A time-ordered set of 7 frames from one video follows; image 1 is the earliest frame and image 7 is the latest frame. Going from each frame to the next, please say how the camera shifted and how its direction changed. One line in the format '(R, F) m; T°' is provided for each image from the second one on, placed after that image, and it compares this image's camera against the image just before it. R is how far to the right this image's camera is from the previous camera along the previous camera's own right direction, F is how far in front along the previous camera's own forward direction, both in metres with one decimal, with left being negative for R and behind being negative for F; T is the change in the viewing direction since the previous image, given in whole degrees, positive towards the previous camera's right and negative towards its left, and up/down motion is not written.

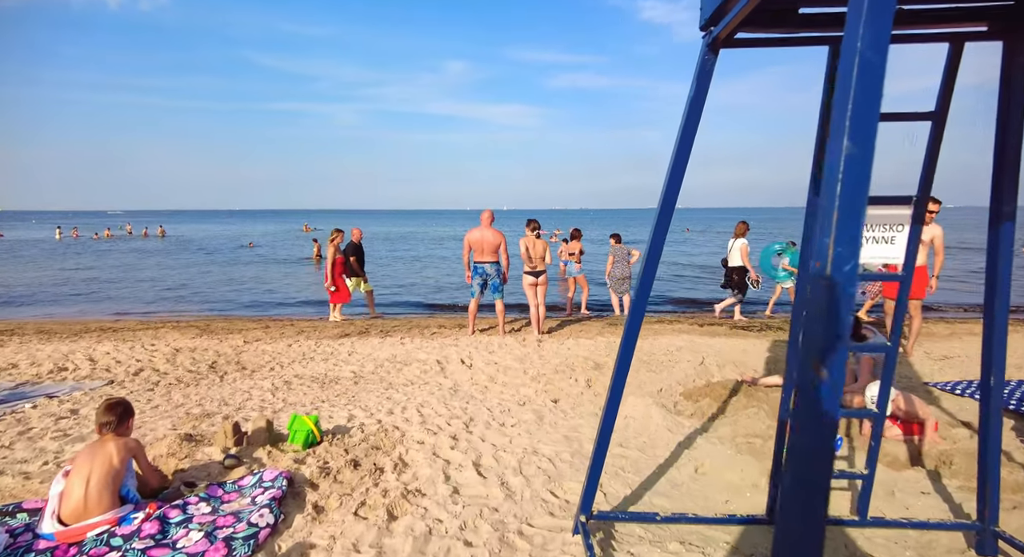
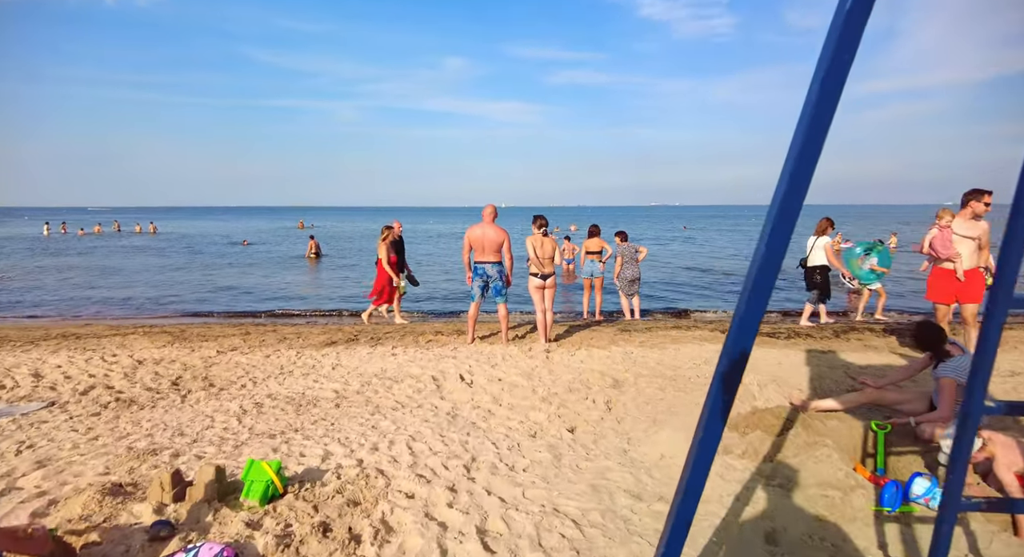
(-0.1, +0.9) m; 0°
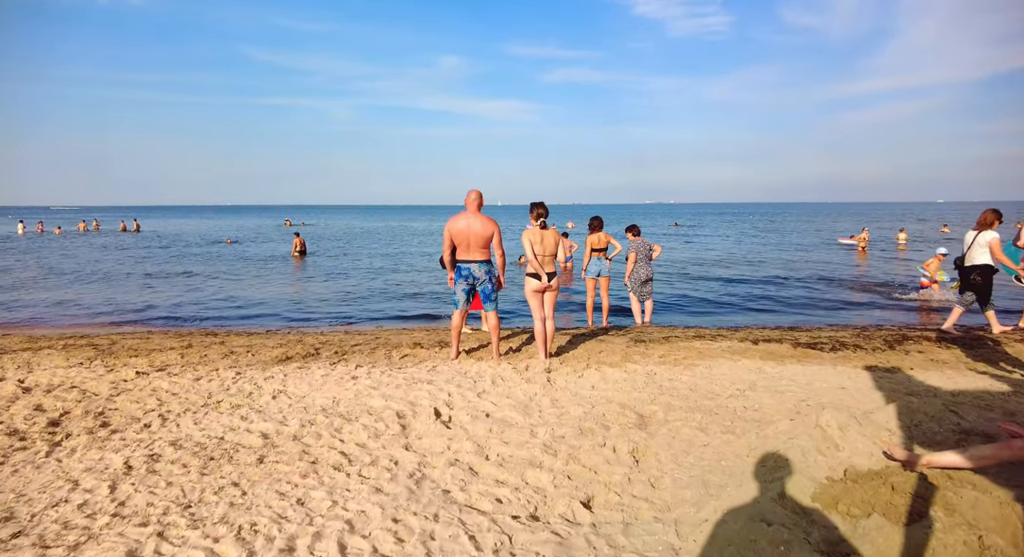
(0.0, +1.5) m; 0°
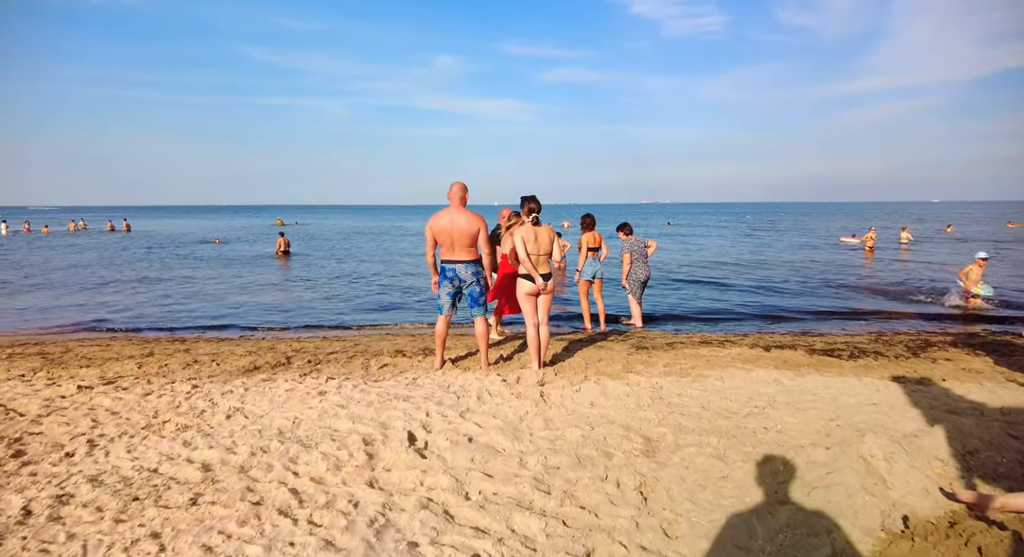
(+0.1, +0.7) m; 0°
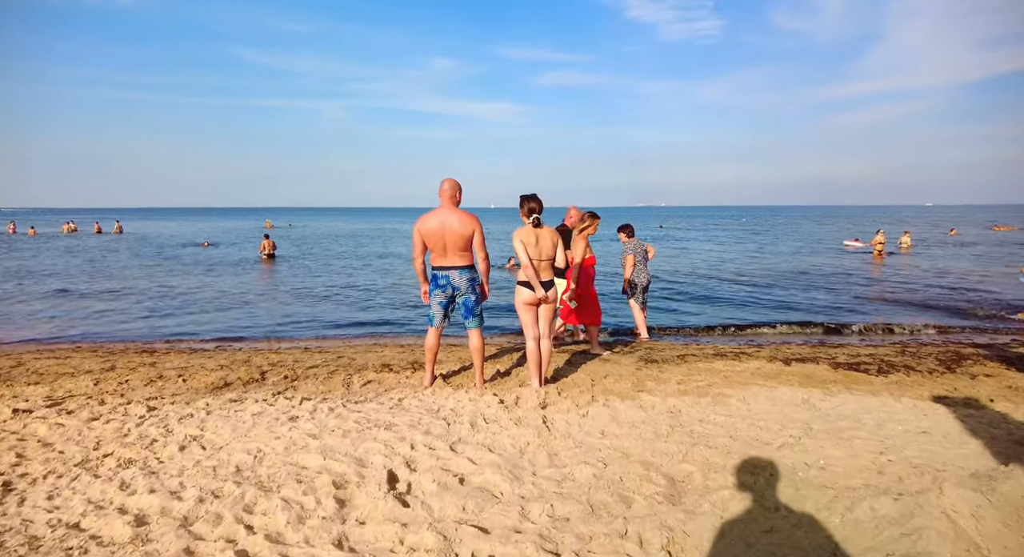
(0.0, +0.7) m; 0°
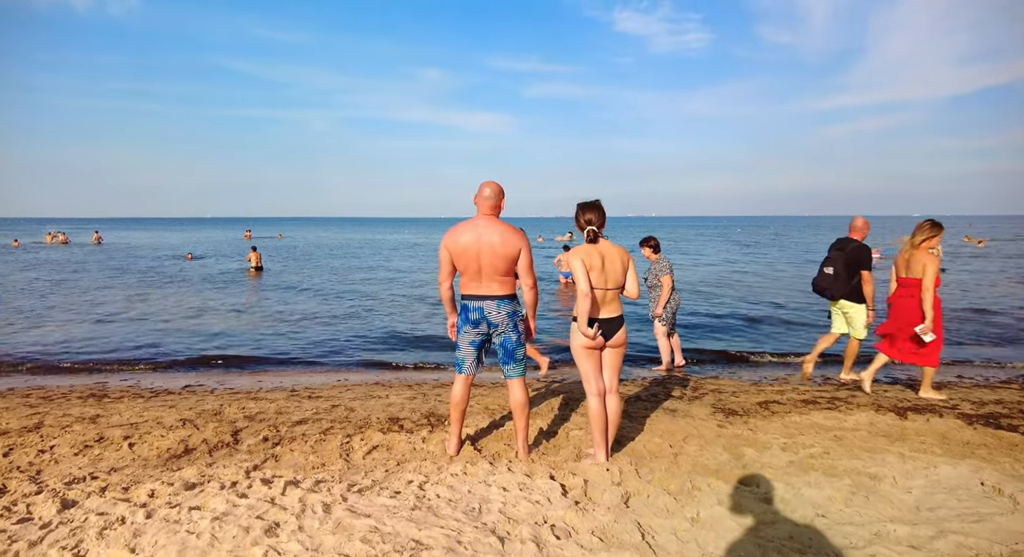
(-0.5, +1.5) m; +1°
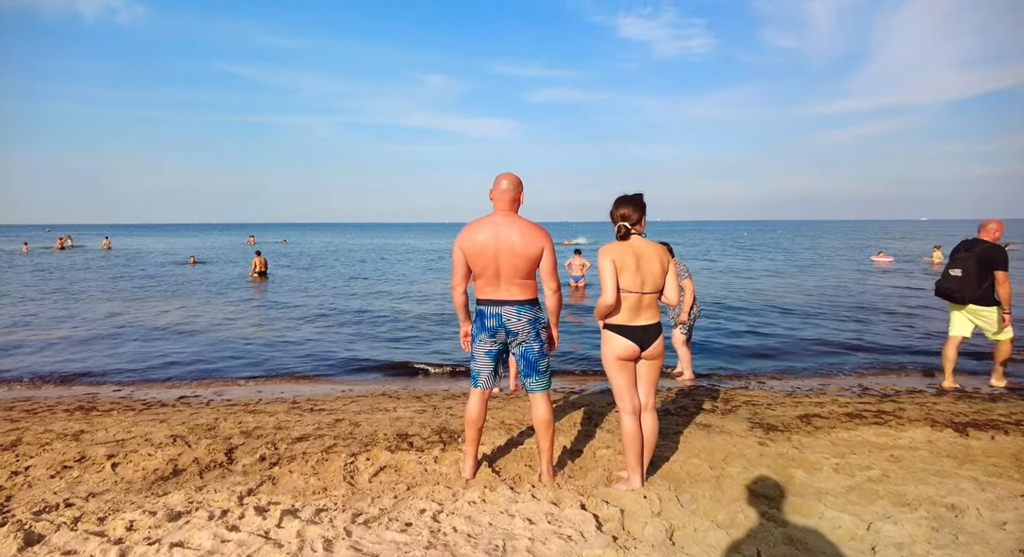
(-0.1, +0.5) m; -1°
